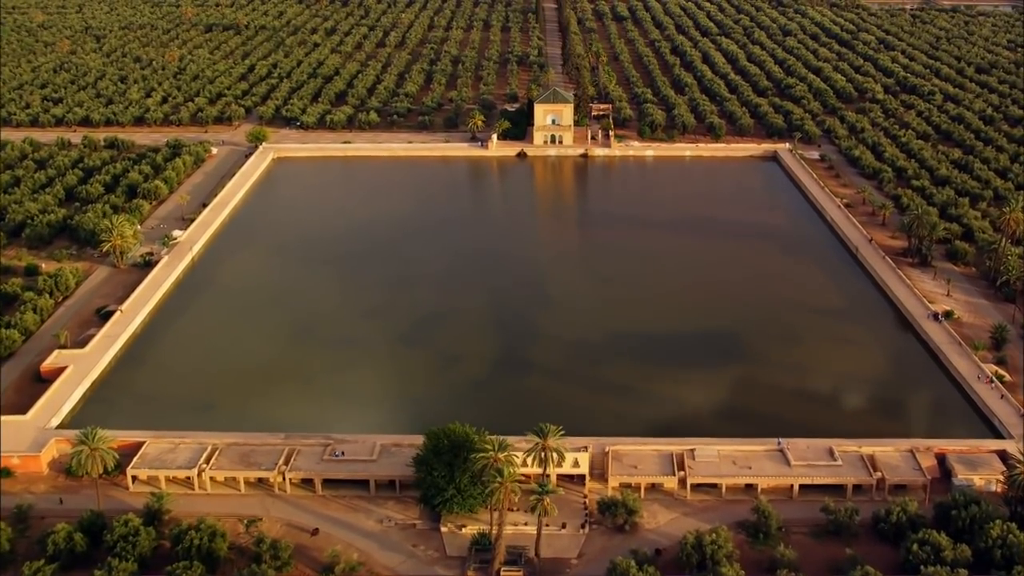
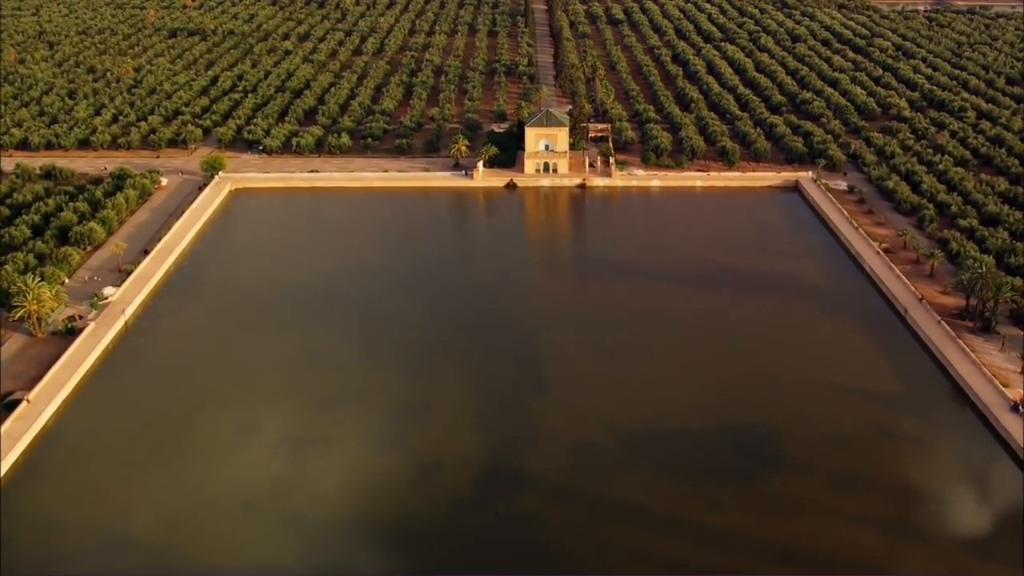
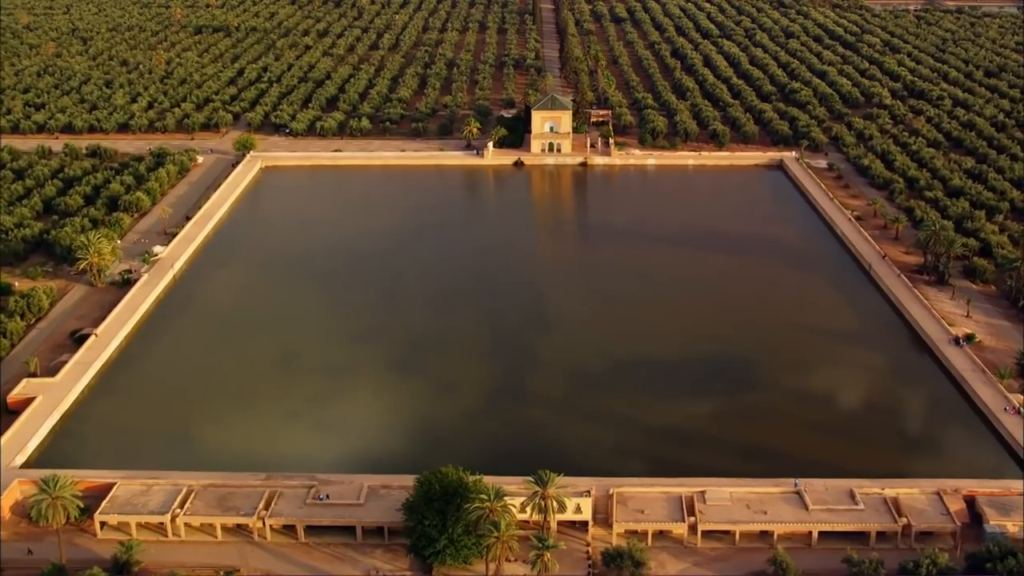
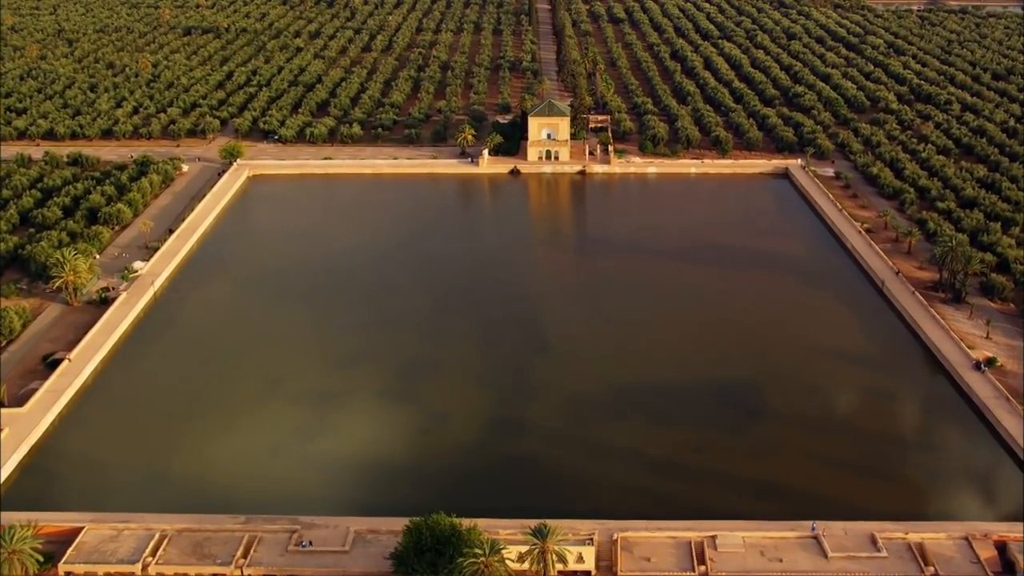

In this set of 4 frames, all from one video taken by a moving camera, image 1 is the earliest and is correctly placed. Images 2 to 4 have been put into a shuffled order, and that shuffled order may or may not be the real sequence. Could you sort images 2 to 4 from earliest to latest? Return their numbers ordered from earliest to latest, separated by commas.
3, 4, 2
